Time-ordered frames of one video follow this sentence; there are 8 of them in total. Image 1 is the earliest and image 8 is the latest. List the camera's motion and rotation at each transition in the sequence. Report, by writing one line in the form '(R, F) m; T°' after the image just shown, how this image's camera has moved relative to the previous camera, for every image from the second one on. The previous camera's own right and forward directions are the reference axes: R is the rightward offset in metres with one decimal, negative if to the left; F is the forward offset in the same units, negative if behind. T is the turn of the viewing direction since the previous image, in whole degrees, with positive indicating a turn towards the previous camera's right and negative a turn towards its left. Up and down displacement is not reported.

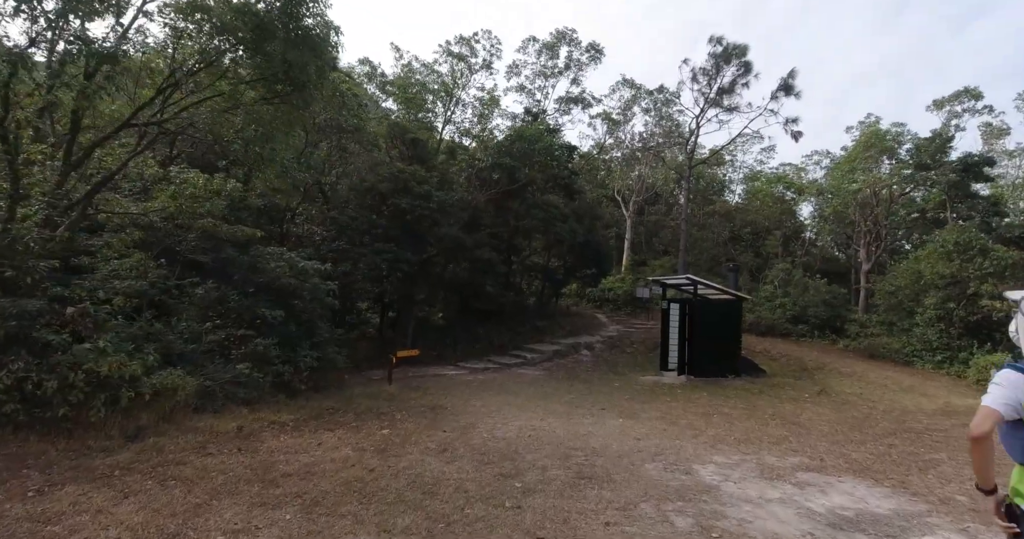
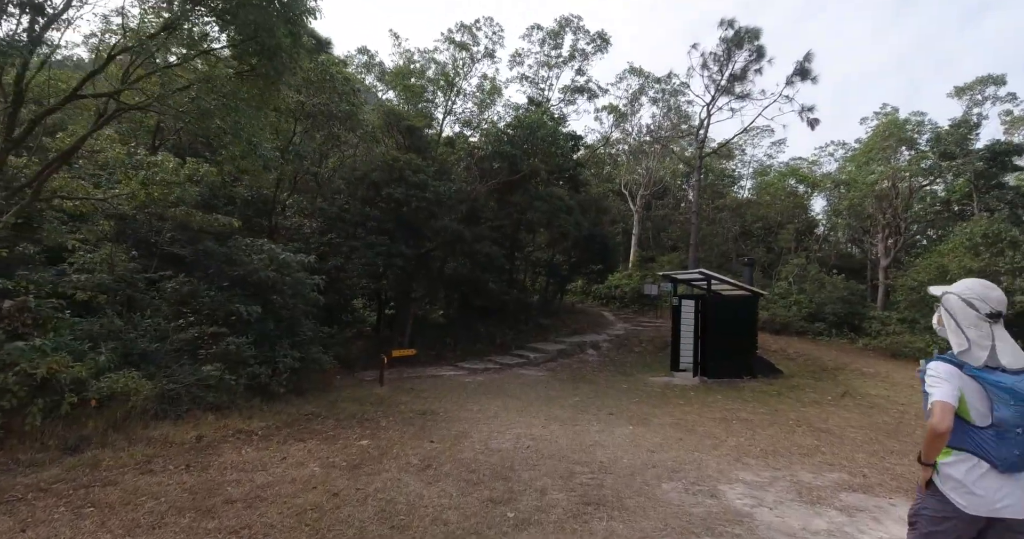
(+0.1, +0.7) m; -1°
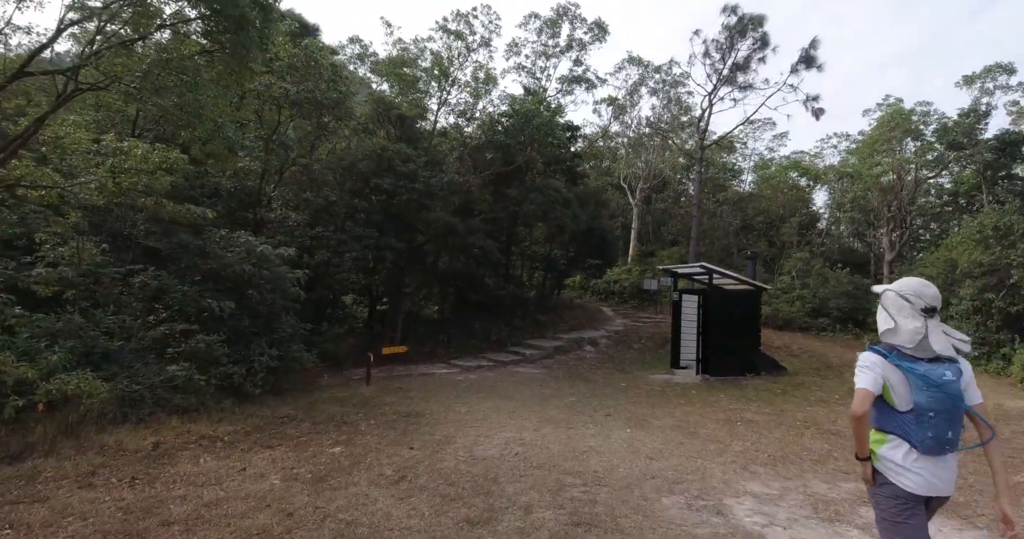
(+0.1, +0.4) m; 0°
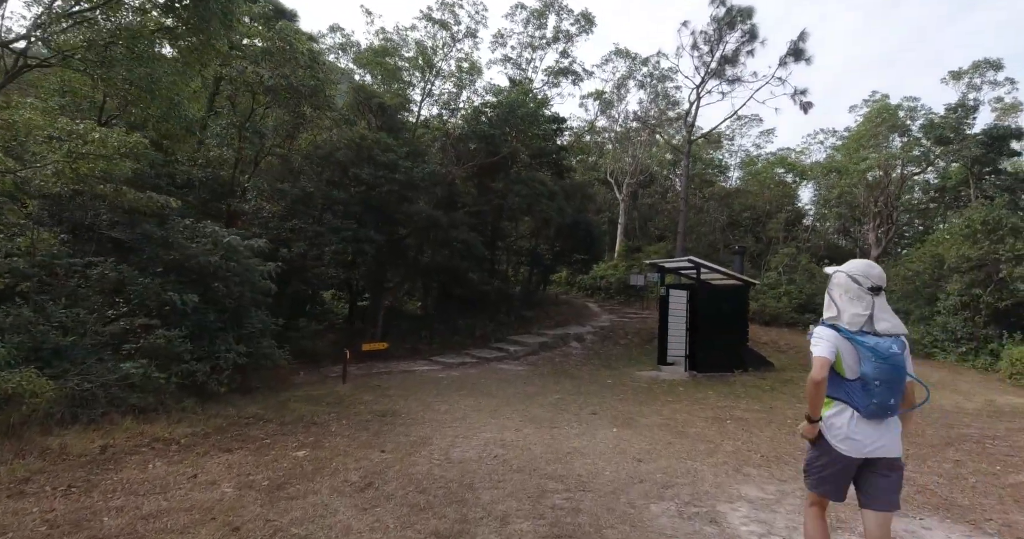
(+0.1, +0.3) m; +1°
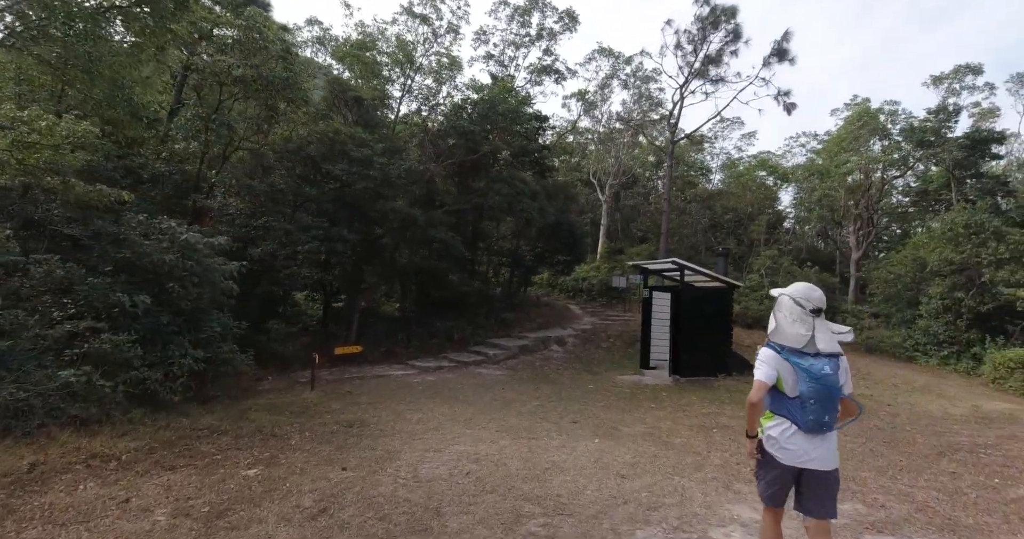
(+0.1, +0.3) m; +2°
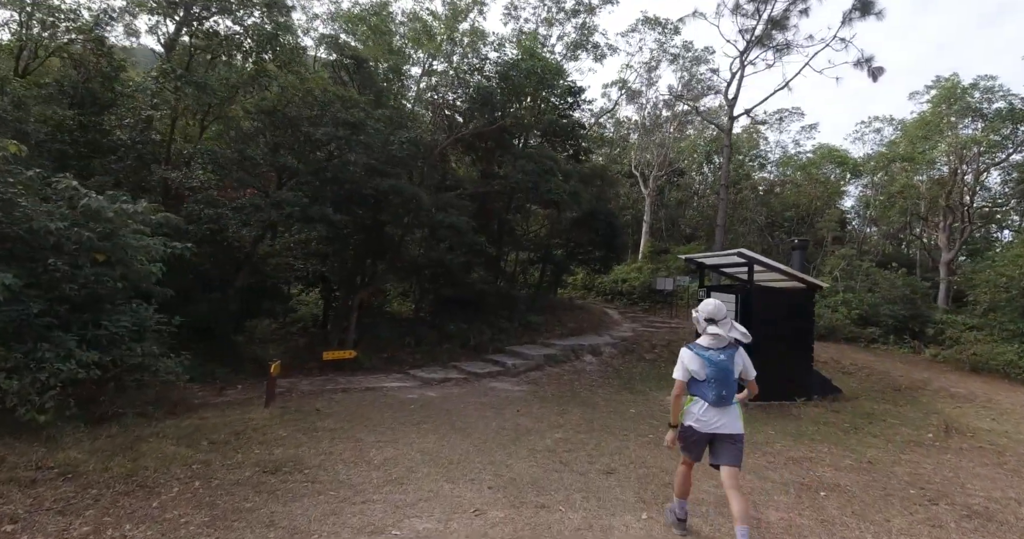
(+0.2, +1.9) m; -4°
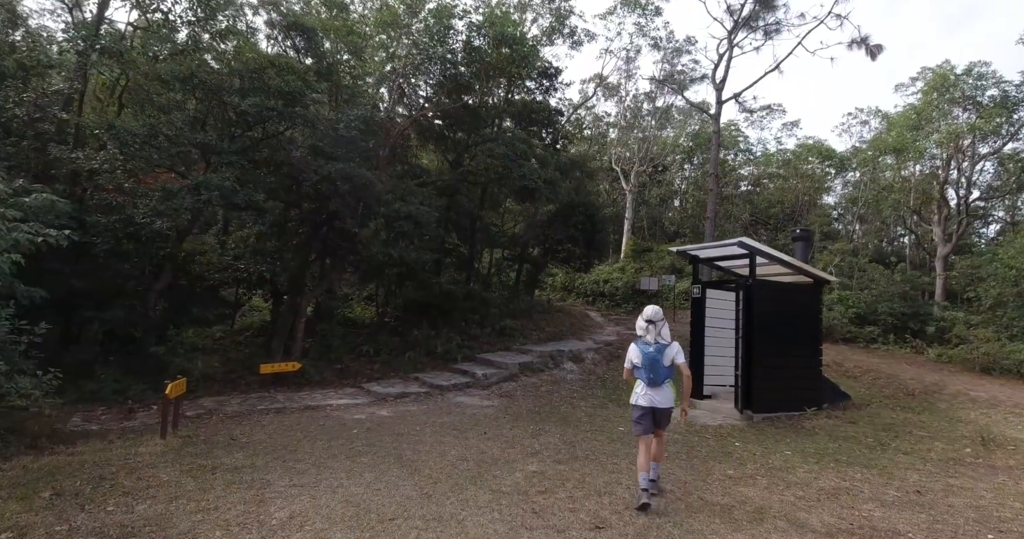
(+0.2, +1.1) m; +2°
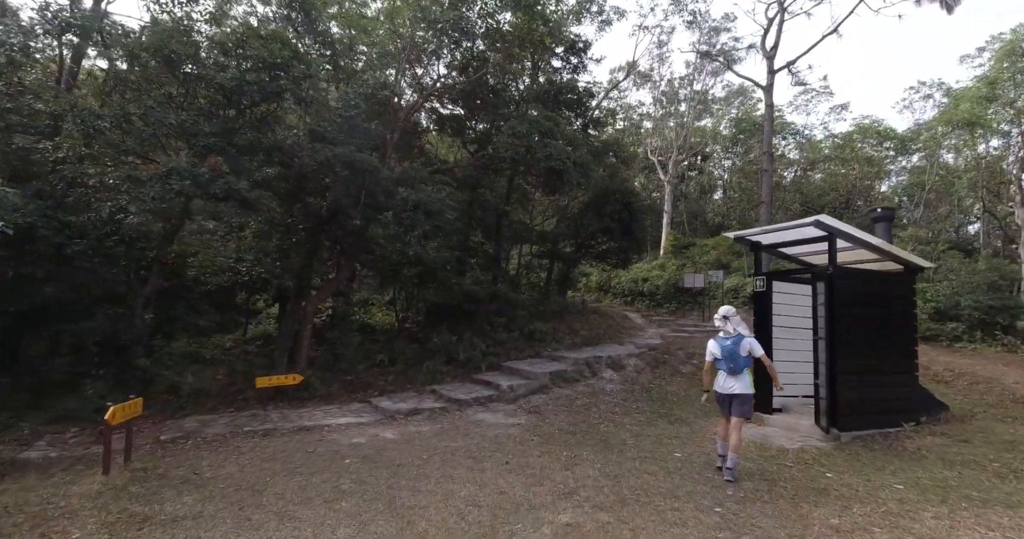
(+0.1, +1.1) m; -4°
